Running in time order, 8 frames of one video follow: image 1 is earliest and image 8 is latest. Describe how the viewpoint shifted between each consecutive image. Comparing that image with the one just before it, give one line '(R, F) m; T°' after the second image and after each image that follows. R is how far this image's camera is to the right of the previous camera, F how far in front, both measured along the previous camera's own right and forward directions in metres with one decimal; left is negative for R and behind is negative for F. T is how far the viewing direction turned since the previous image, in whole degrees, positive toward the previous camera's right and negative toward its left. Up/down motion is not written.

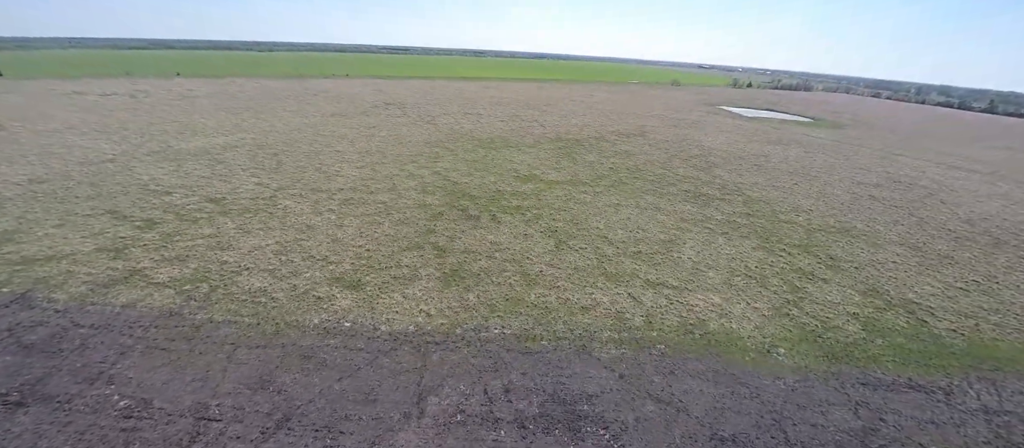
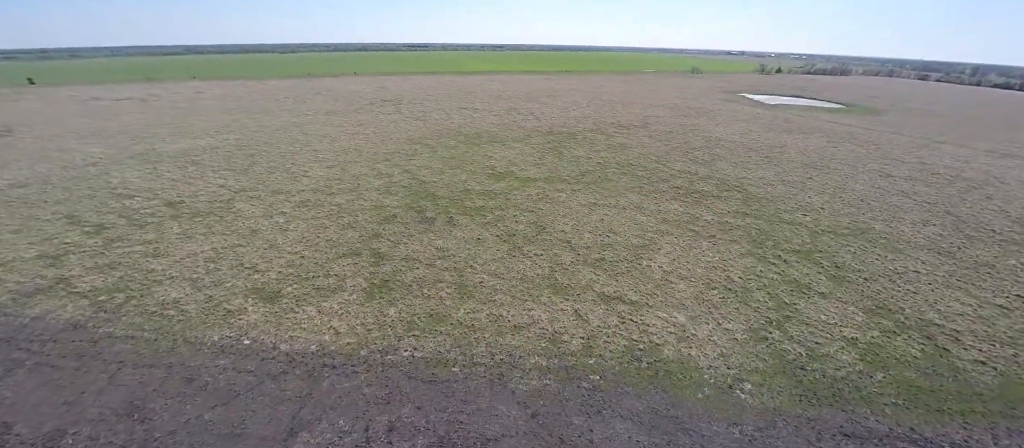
(+1.2, +0.6) m; -5°
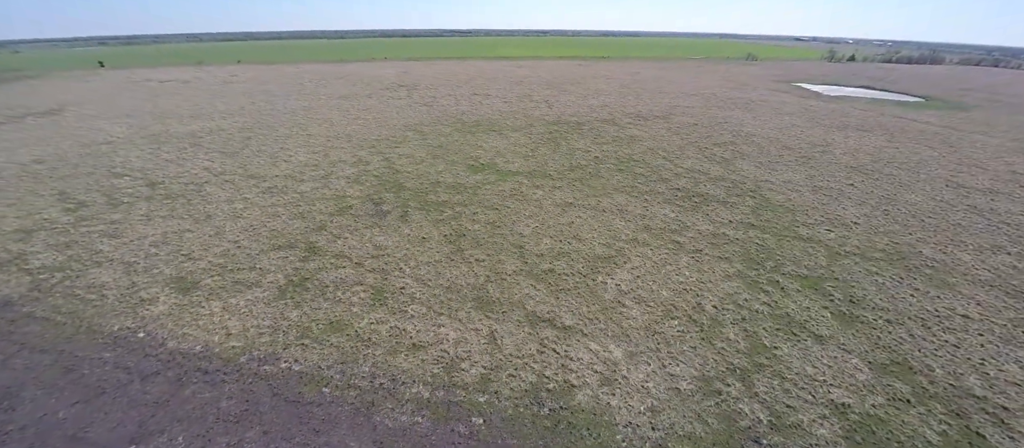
(+1.4, +0.7) m; -7°
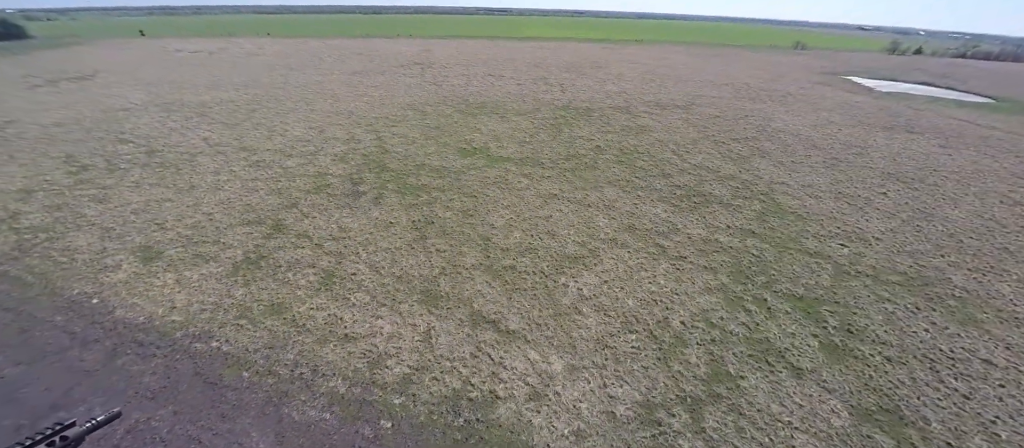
(+0.8, +0.3) m; -5°
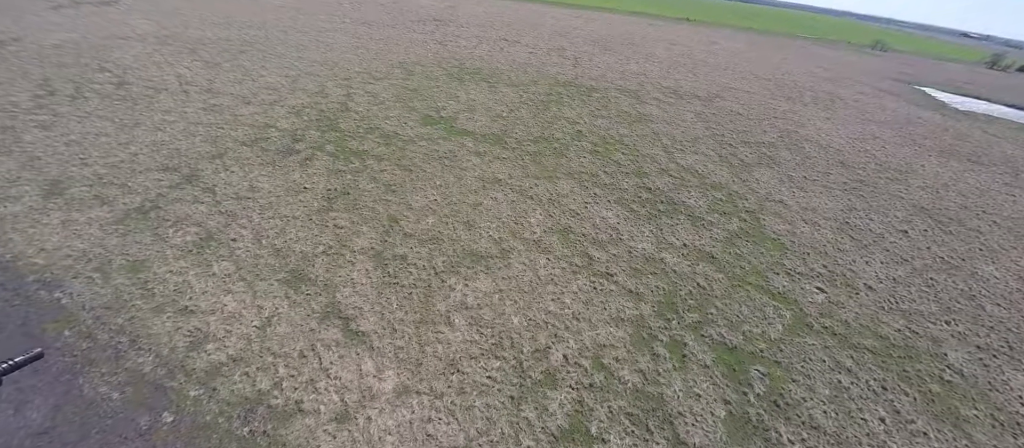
(+1.4, +0.7) m; -5°
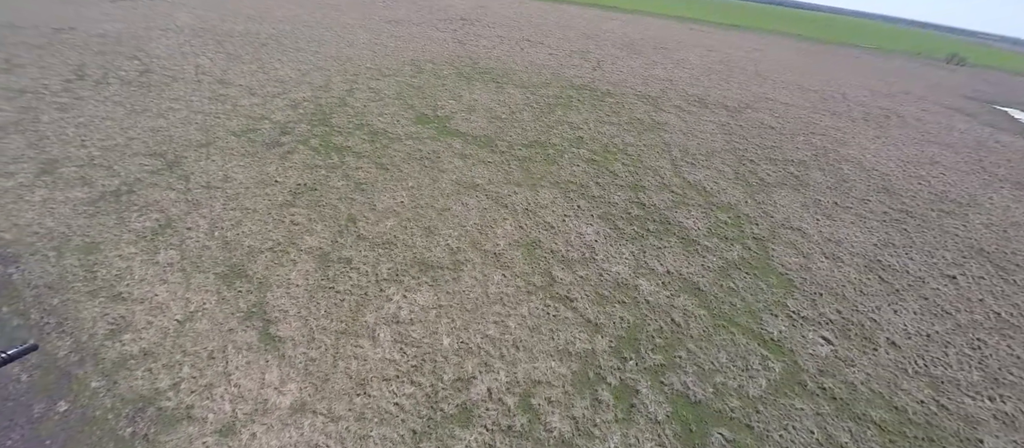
(+0.8, +0.4) m; -6°
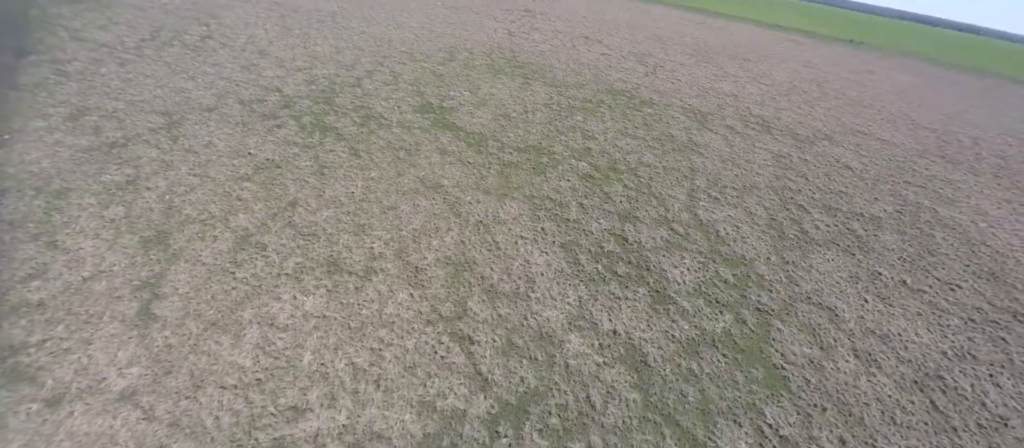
(+1.2, +0.7) m; -11°
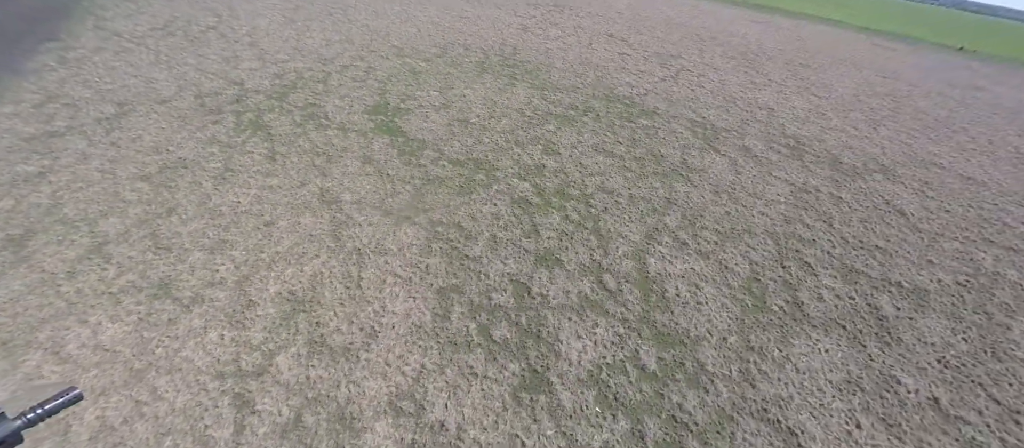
(+1.5, +0.9) m; -9°
